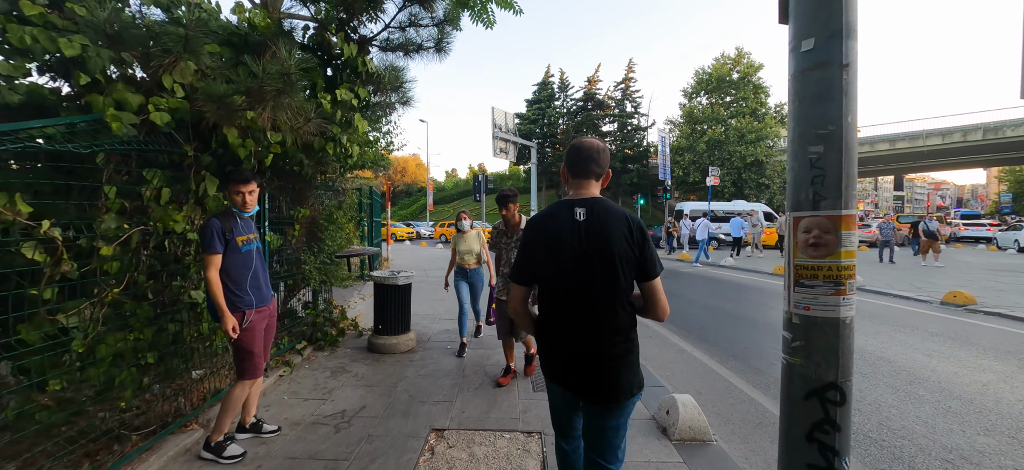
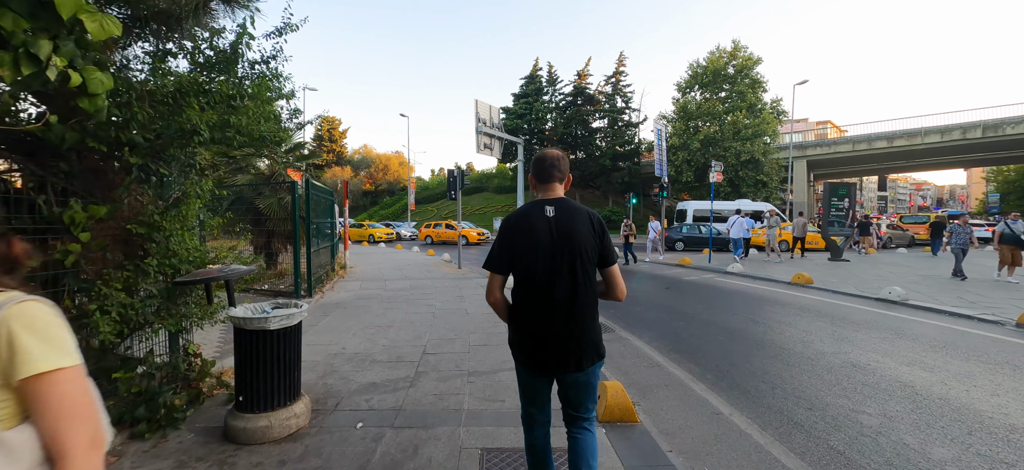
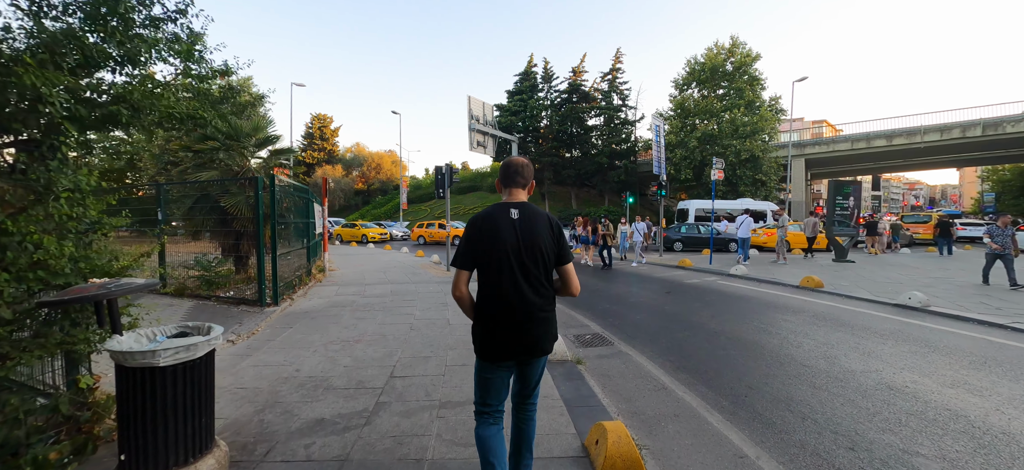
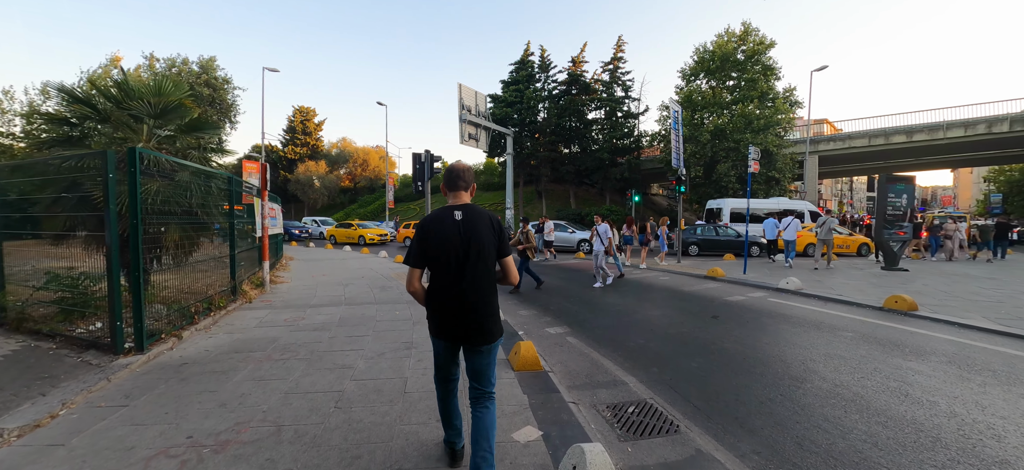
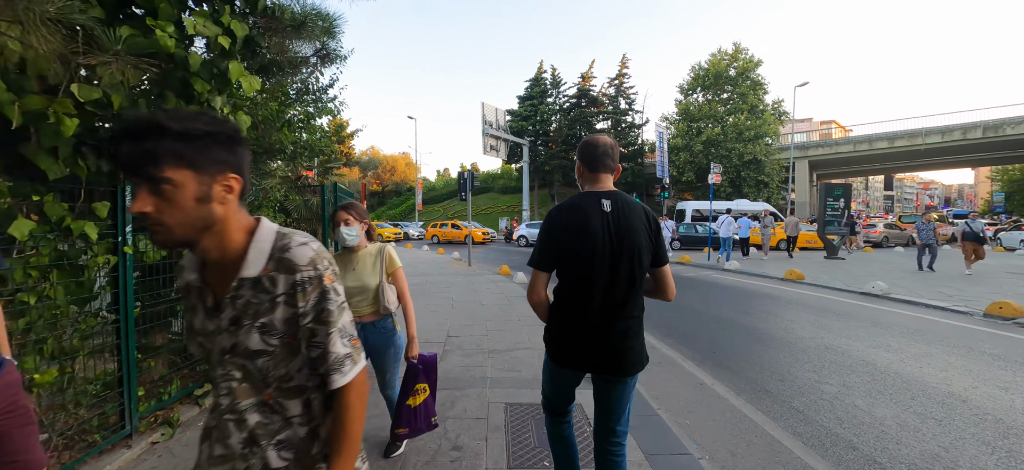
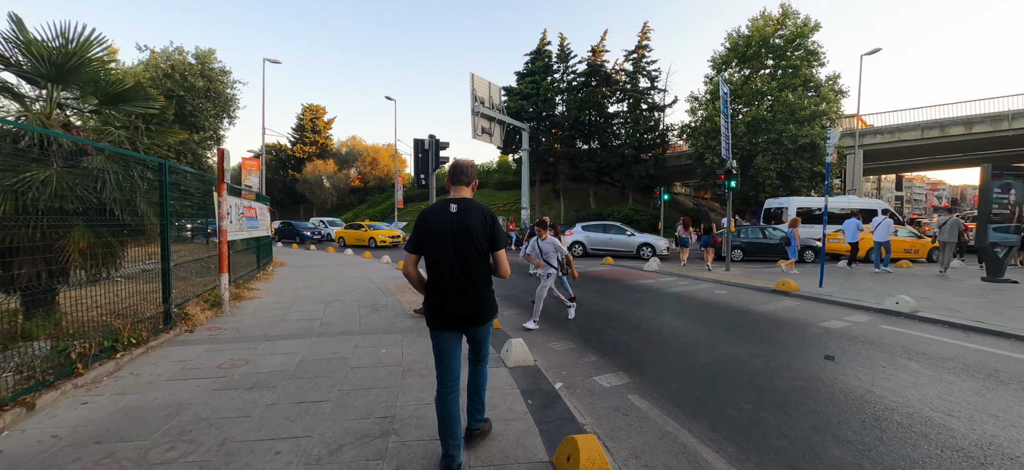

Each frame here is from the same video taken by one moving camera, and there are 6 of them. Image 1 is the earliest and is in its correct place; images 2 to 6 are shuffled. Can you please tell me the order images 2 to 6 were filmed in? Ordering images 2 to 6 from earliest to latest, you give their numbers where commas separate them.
5, 2, 3, 4, 6
